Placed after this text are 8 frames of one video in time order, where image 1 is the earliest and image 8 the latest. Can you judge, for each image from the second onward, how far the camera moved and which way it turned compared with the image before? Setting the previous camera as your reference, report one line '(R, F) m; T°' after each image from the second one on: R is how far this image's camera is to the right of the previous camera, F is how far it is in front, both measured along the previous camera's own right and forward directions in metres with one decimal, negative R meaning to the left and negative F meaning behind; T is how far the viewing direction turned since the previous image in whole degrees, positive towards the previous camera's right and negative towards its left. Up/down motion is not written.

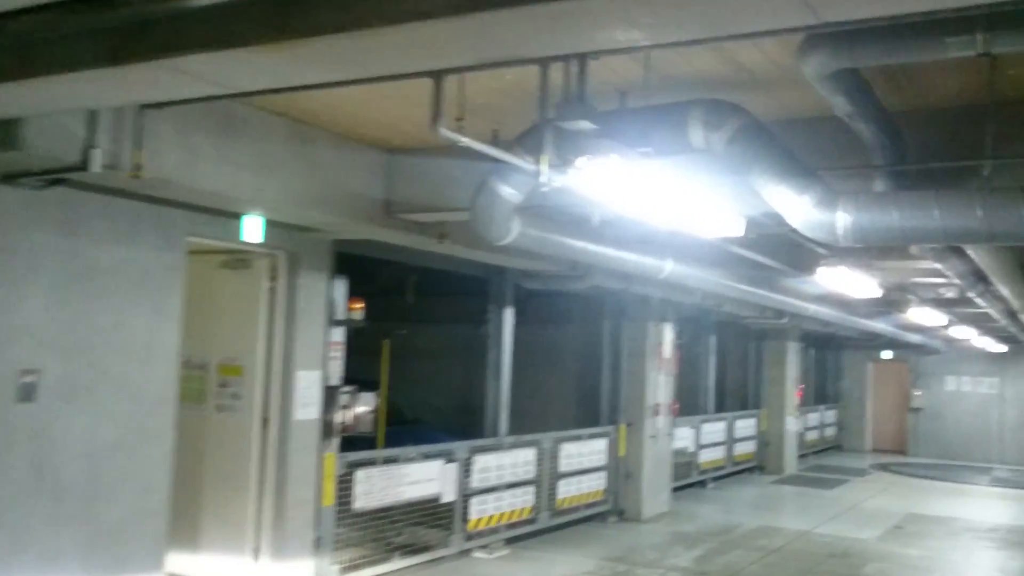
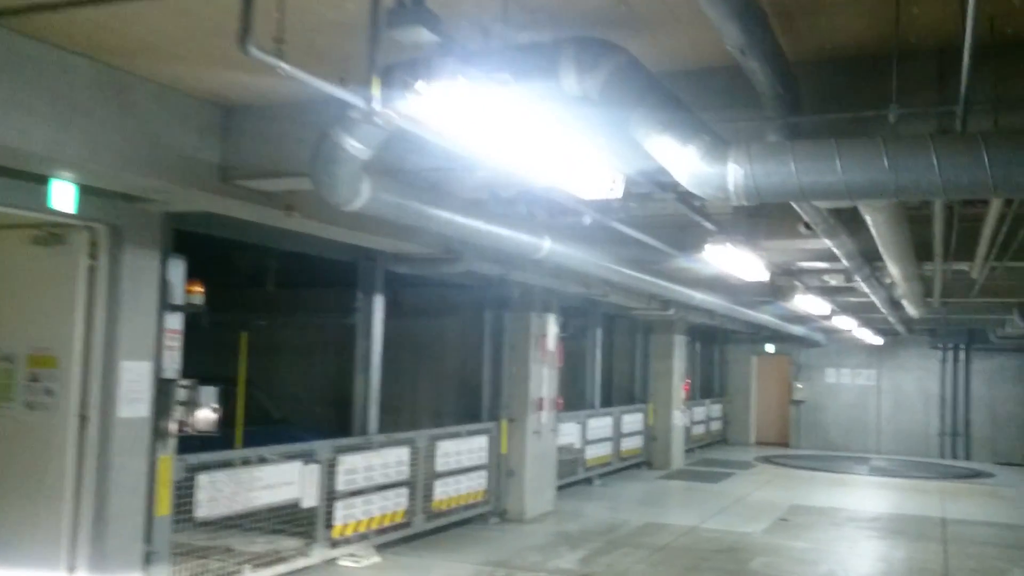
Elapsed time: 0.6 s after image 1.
(+0.1, +0.5) m; +6°
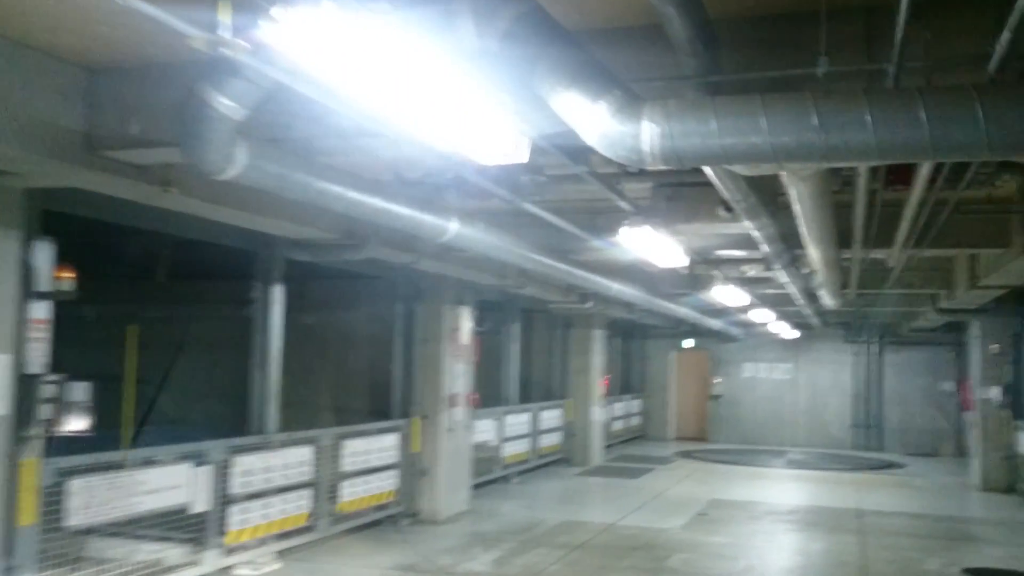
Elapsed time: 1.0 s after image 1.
(+0.1, +0.3) m; +5°
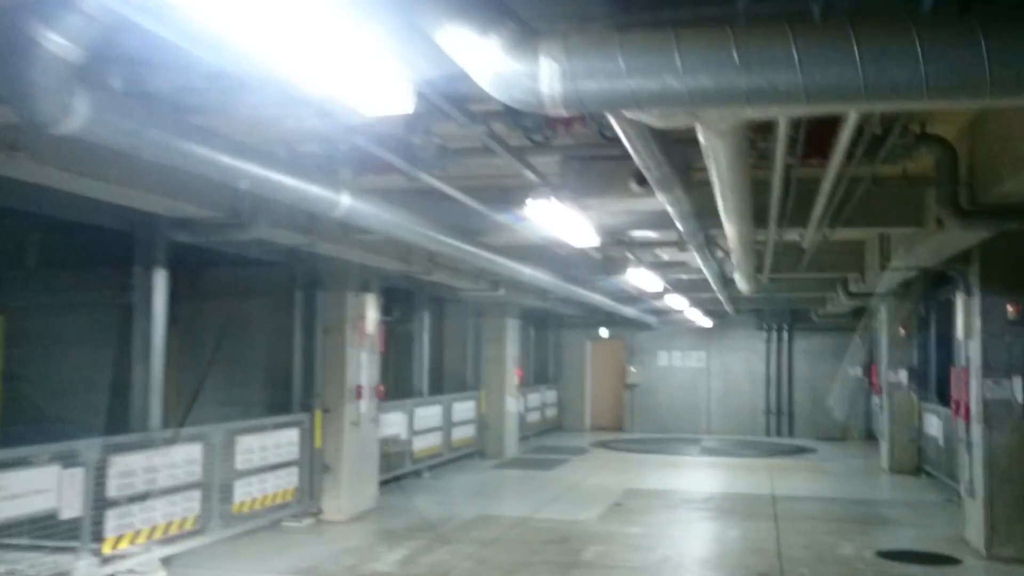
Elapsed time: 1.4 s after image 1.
(+0.1, +0.3) m; +5°
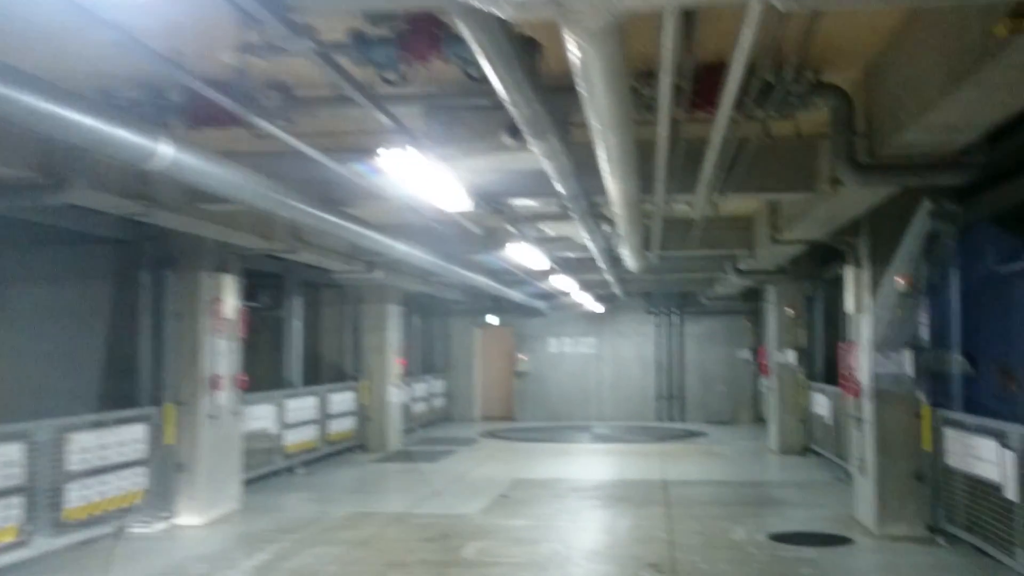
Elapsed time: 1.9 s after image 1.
(+0.2, +0.6) m; +6°
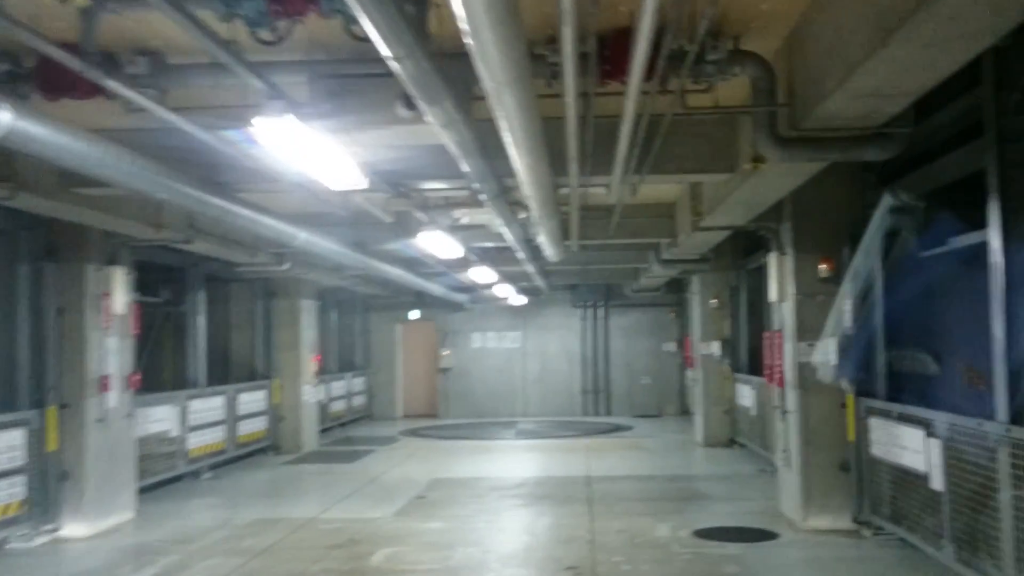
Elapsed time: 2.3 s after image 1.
(+0.1, +0.4) m; +4°
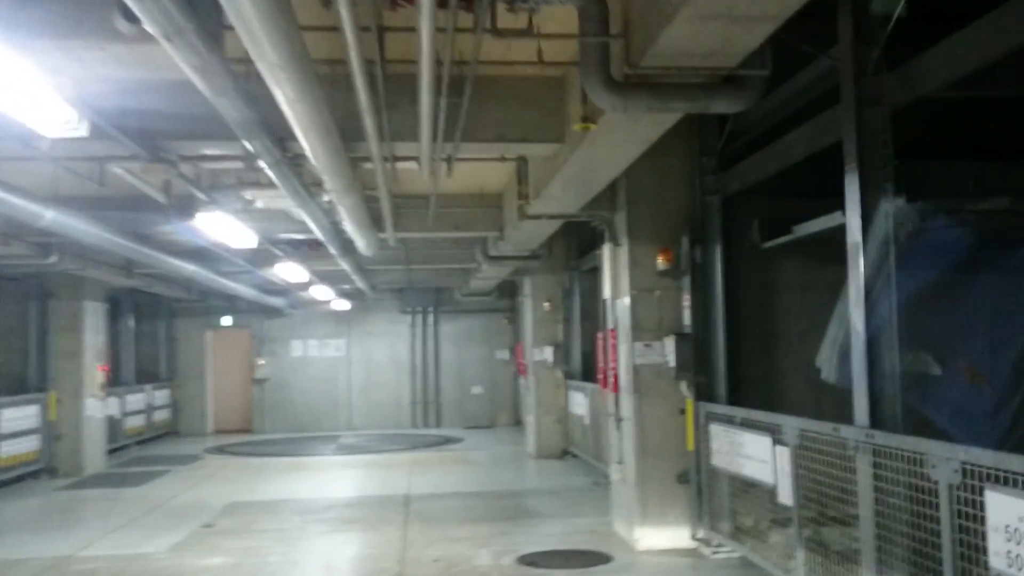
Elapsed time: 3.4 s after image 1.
(+0.2, +0.9) m; +9°
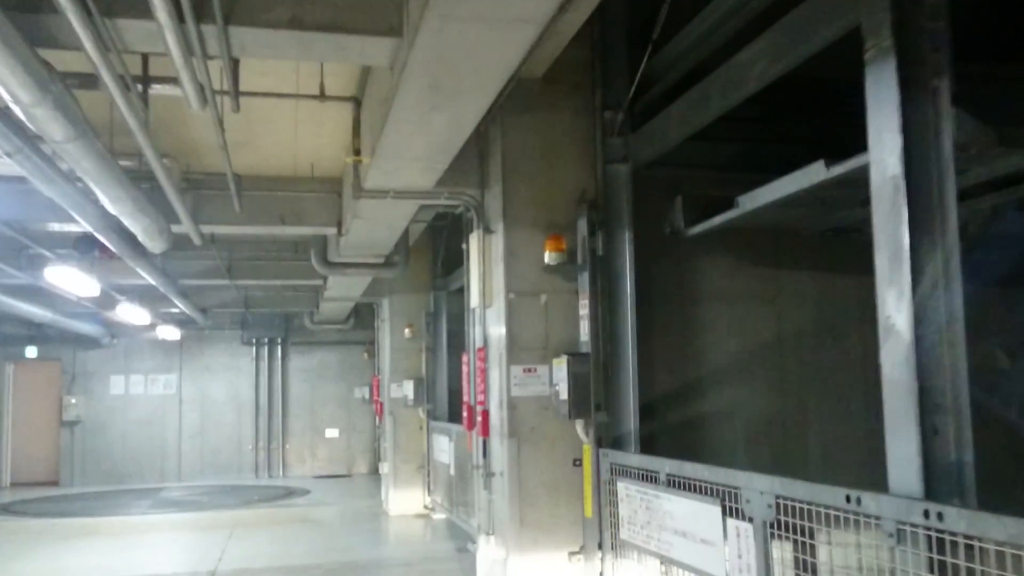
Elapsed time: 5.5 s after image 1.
(+0.2, +1.8) m; +7°
